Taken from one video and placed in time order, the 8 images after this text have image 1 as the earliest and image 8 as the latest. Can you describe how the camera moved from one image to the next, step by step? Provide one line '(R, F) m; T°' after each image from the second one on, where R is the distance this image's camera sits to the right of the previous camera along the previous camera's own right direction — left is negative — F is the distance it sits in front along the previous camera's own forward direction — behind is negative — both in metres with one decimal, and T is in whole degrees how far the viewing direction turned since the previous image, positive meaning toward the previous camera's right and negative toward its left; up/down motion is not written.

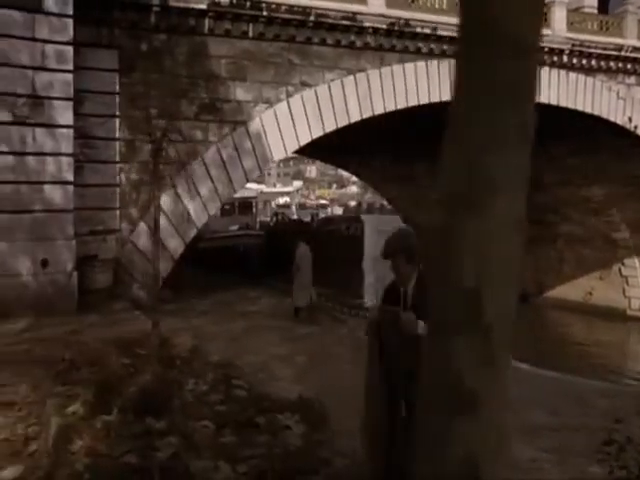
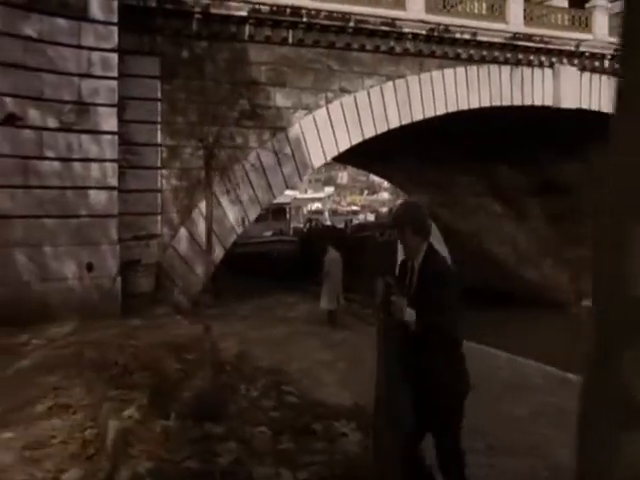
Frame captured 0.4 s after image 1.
(-0.2, 0.0) m; -2°
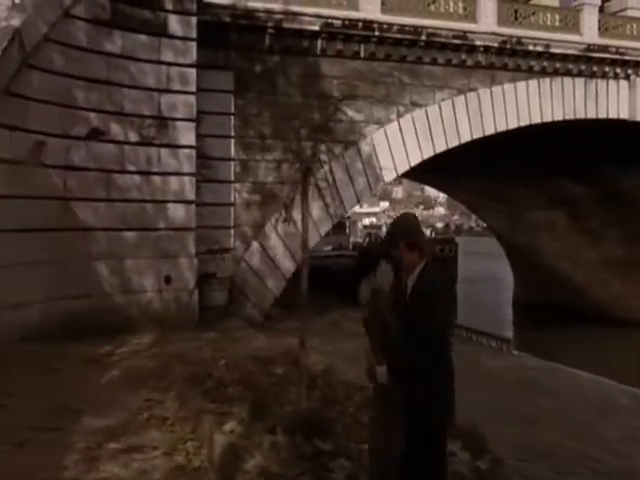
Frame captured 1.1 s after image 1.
(-0.3, +0.1) m; -4°
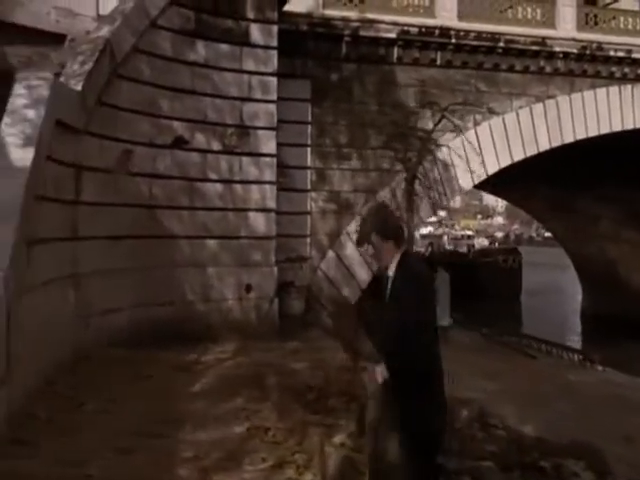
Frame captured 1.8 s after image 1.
(-0.4, +0.1) m; -4°
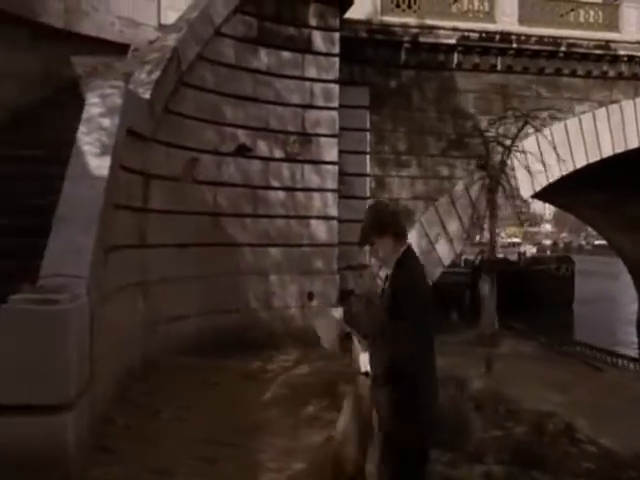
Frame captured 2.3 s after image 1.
(-0.3, +0.1) m; -3°
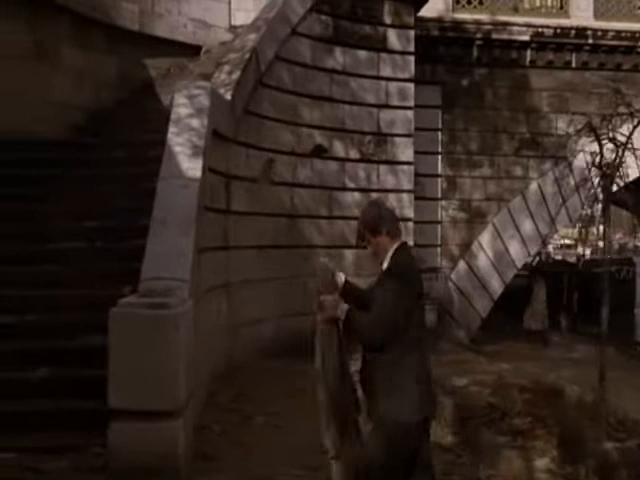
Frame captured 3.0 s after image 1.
(-0.4, +0.2) m; -3°
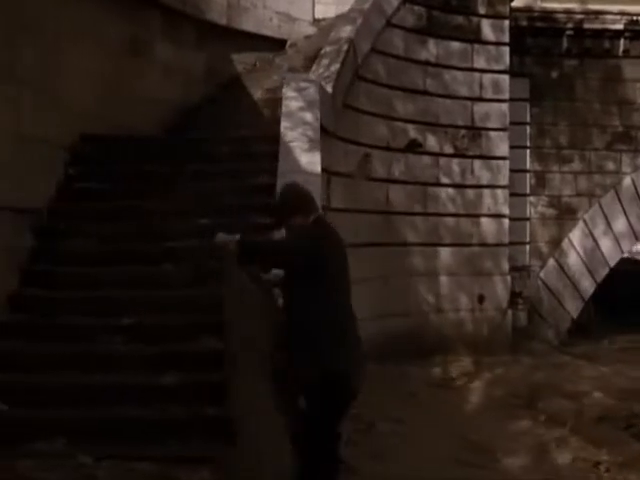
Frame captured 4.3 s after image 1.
(-0.6, +0.3) m; -3°
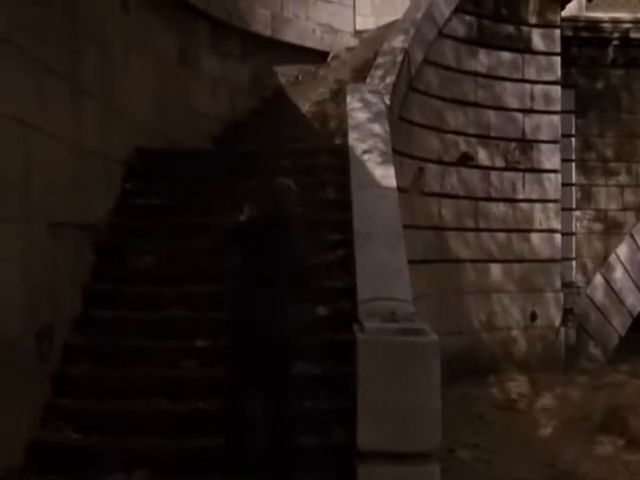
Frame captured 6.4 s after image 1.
(-0.4, +0.3) m; -1°
